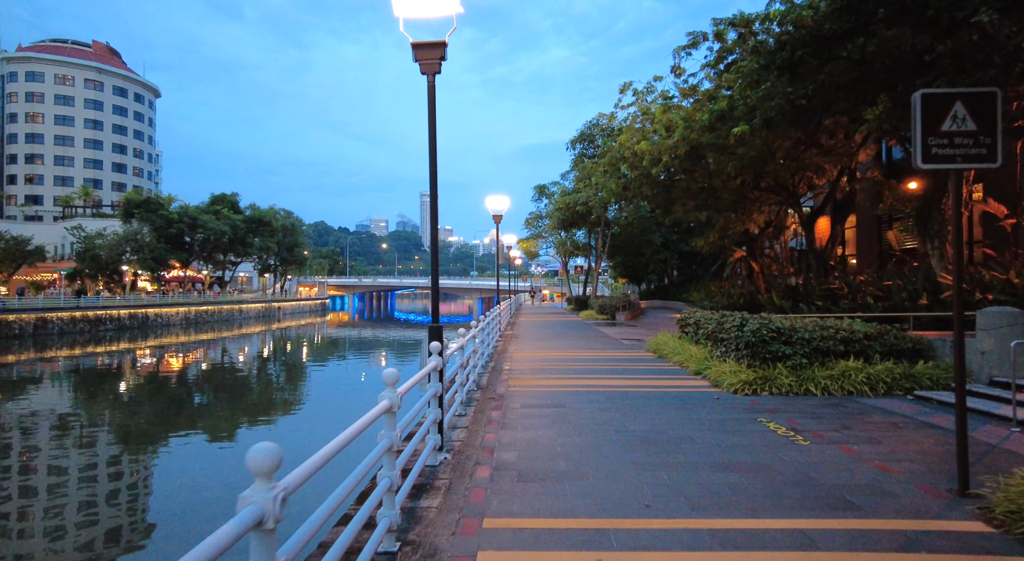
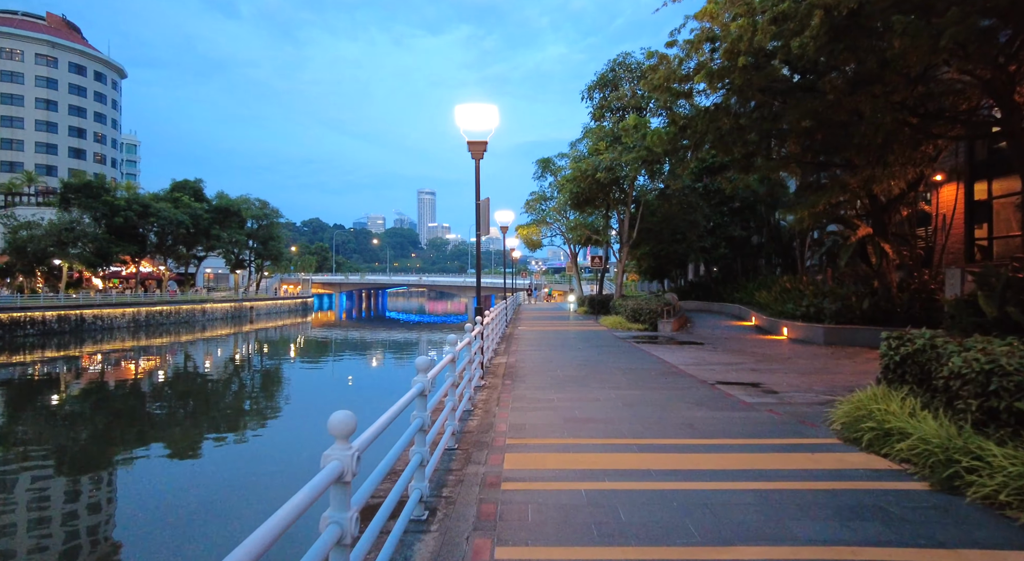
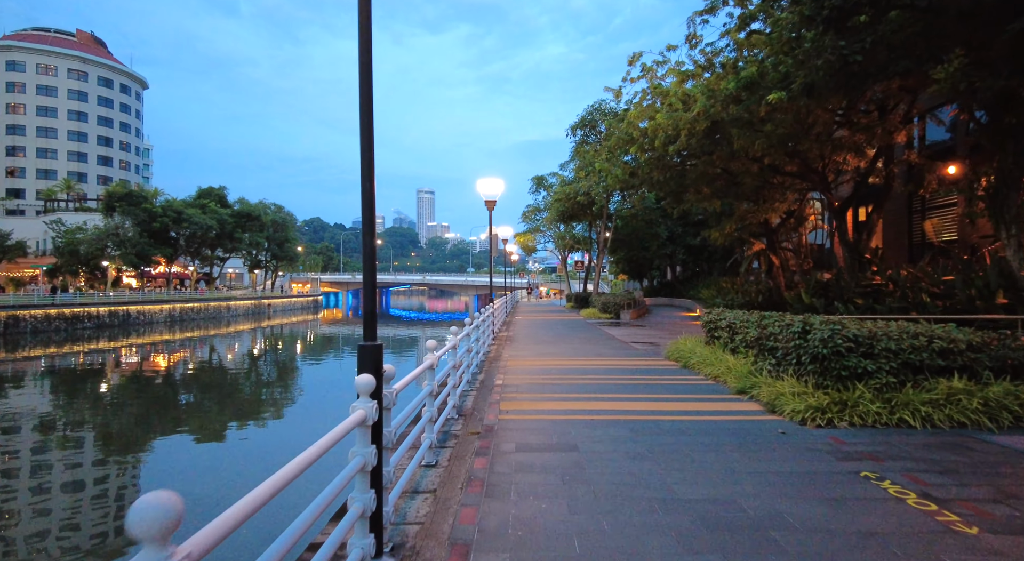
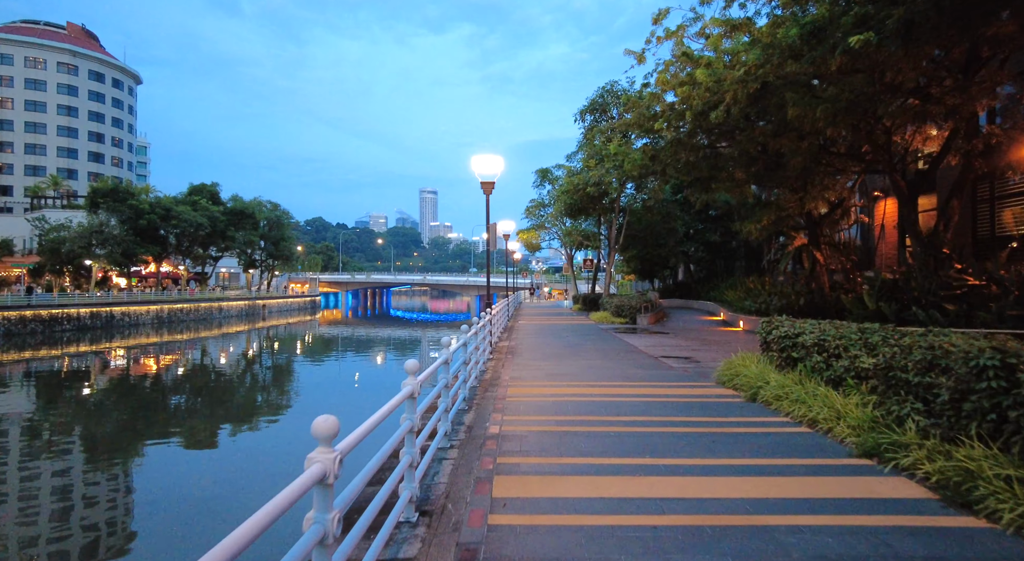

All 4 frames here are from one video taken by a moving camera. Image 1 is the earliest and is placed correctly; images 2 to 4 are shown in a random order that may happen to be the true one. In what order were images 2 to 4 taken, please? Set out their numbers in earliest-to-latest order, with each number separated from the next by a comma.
3, 4, 2
